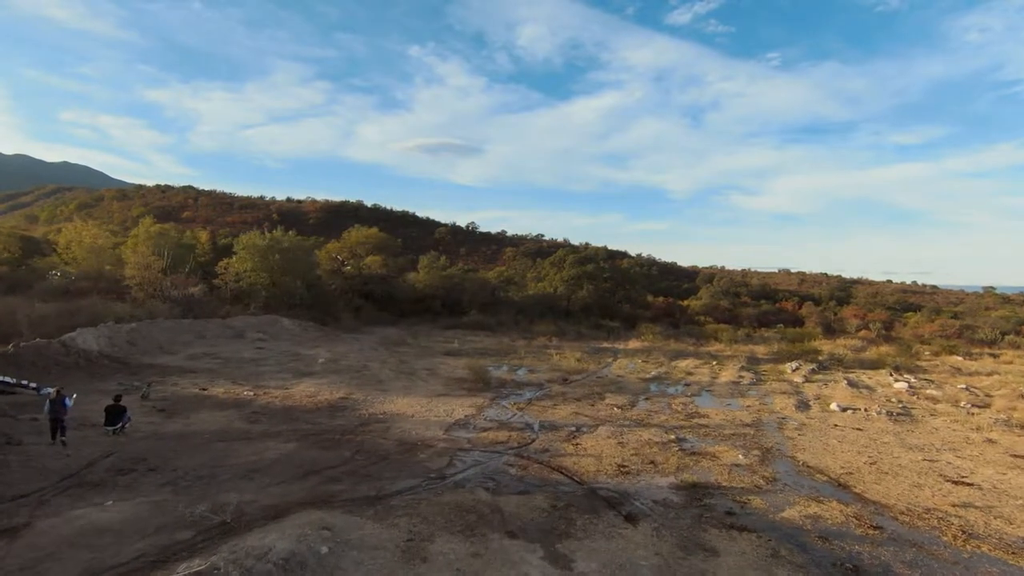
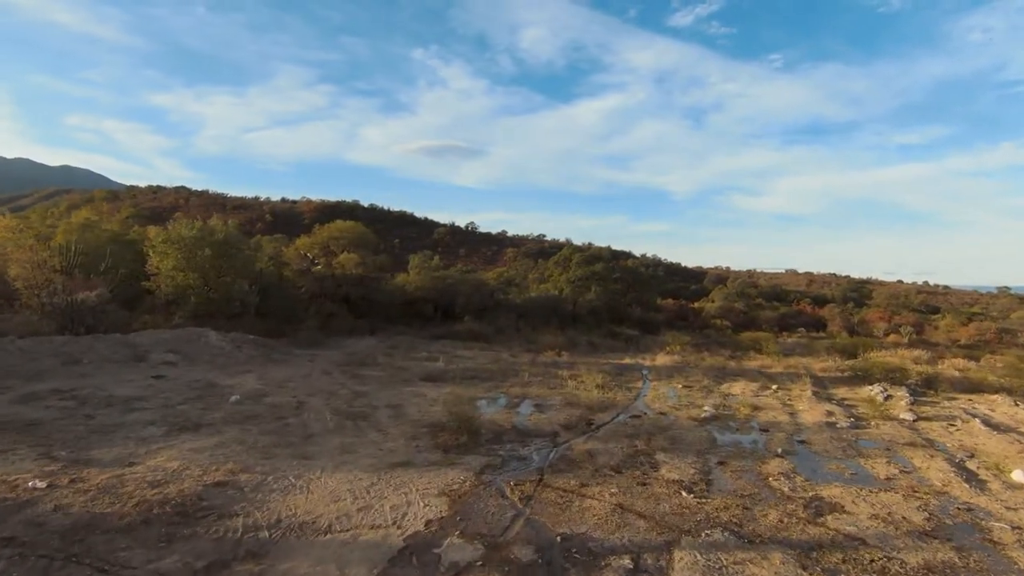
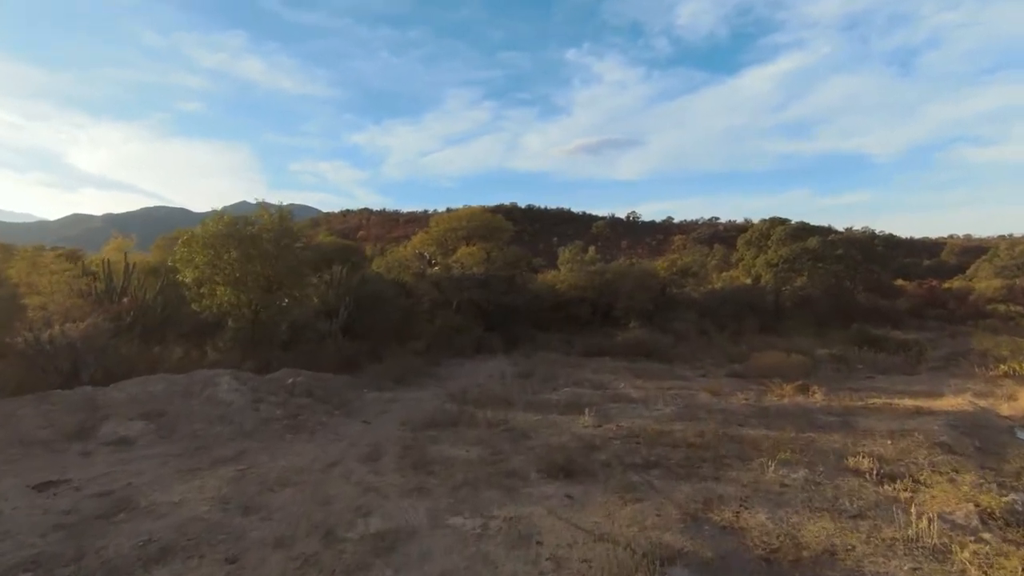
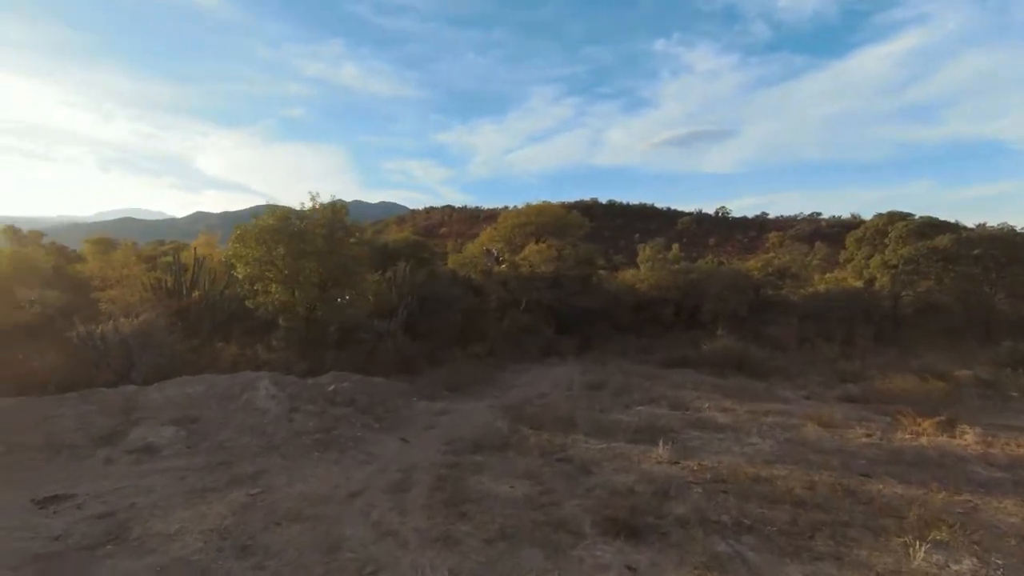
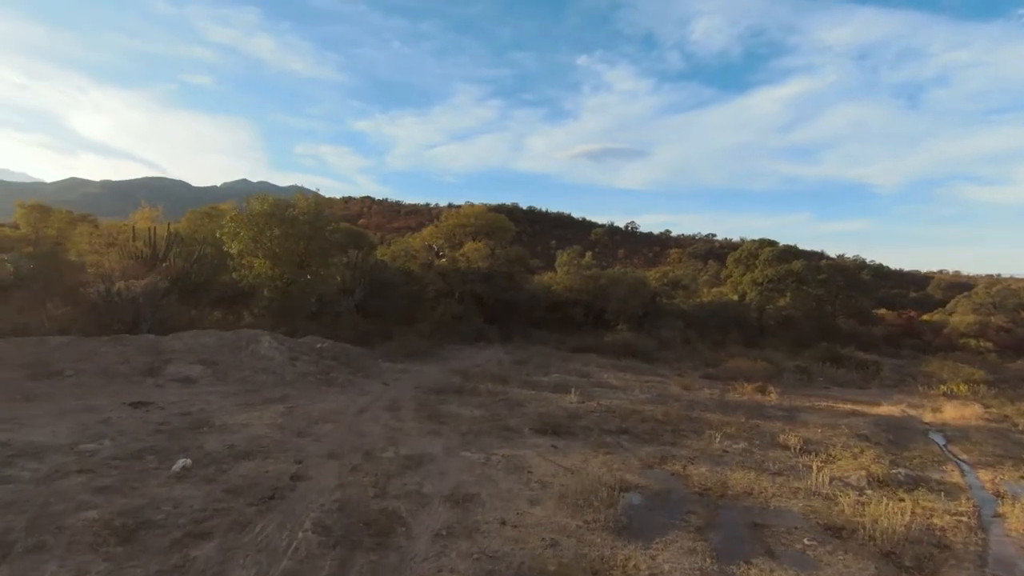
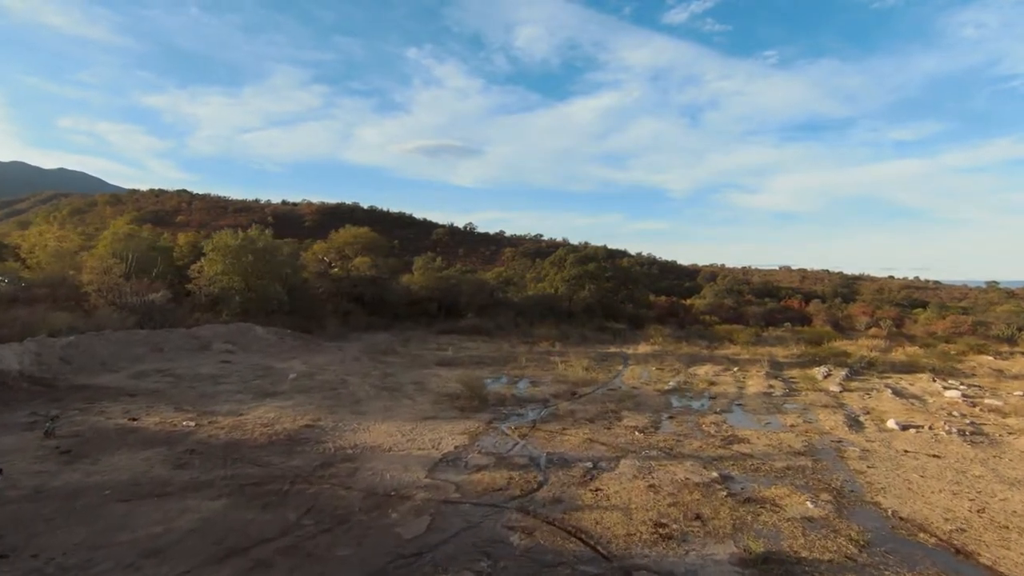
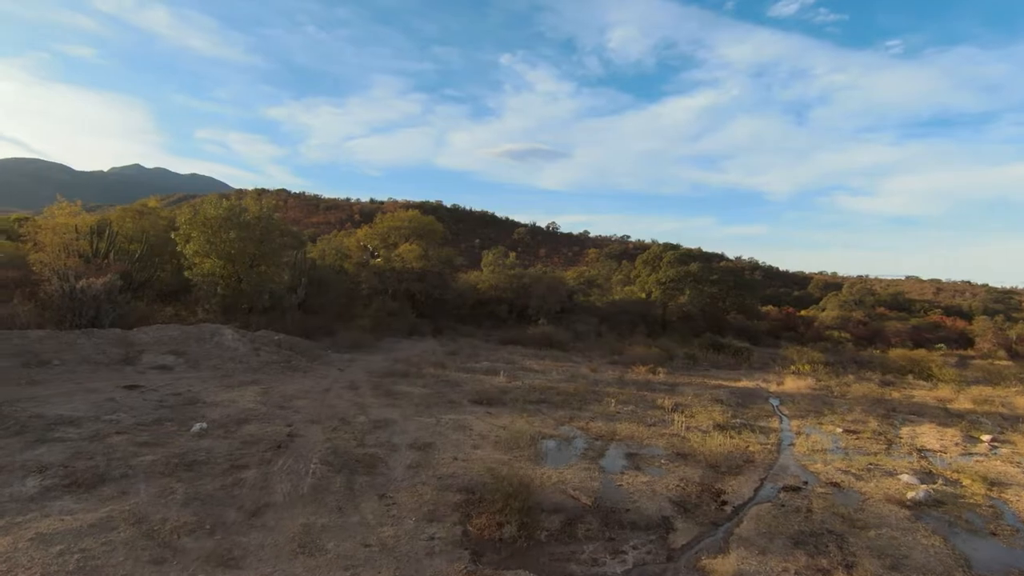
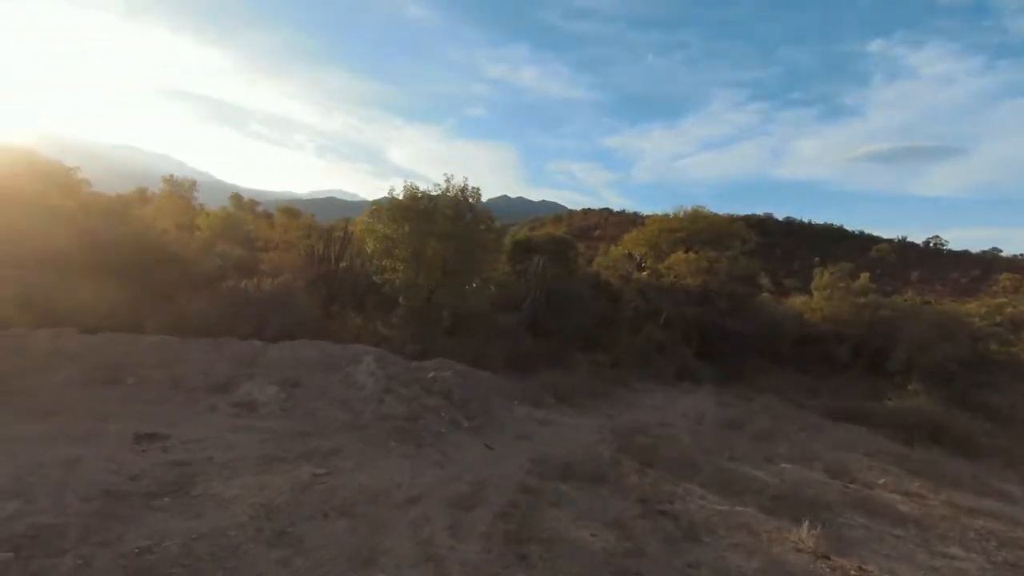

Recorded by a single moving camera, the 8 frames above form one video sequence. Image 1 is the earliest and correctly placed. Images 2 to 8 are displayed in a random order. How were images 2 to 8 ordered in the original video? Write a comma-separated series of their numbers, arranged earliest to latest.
6, 2, 7, 5, 3, 4, 8
